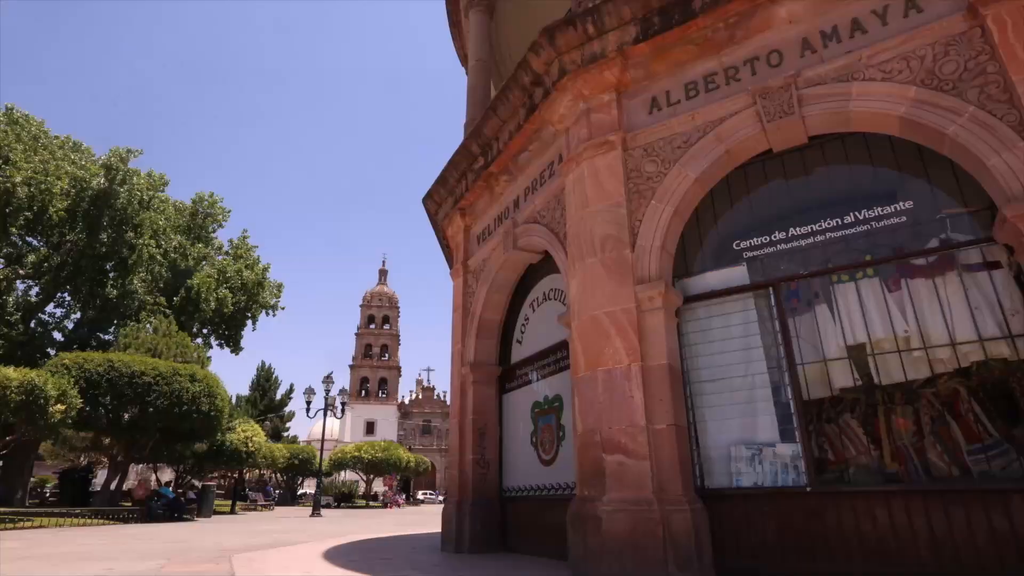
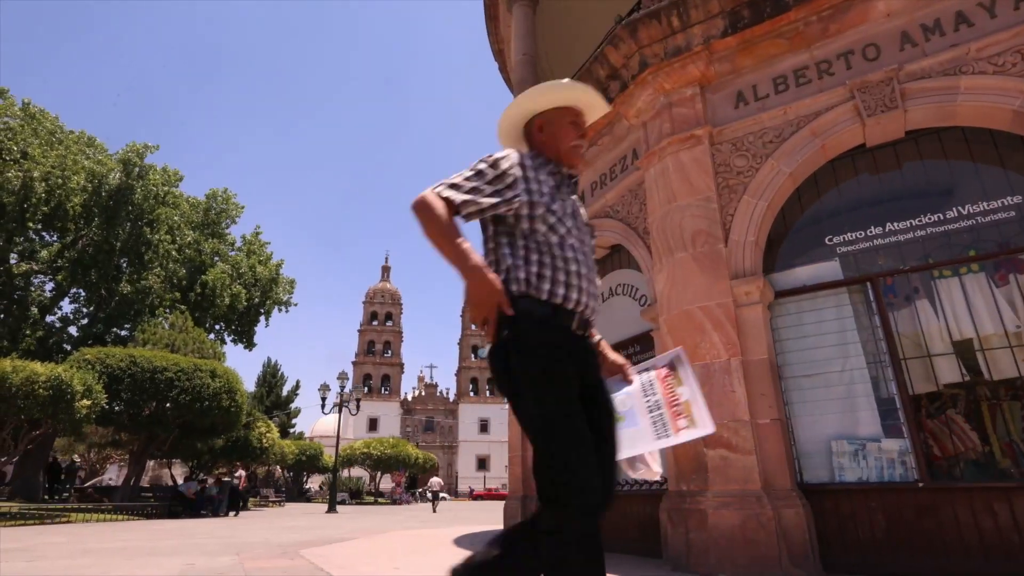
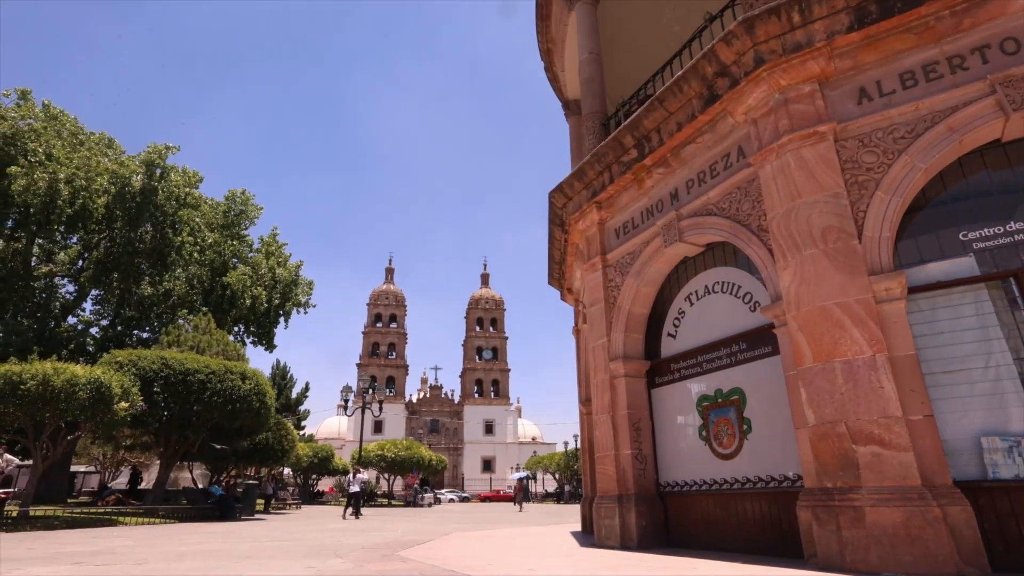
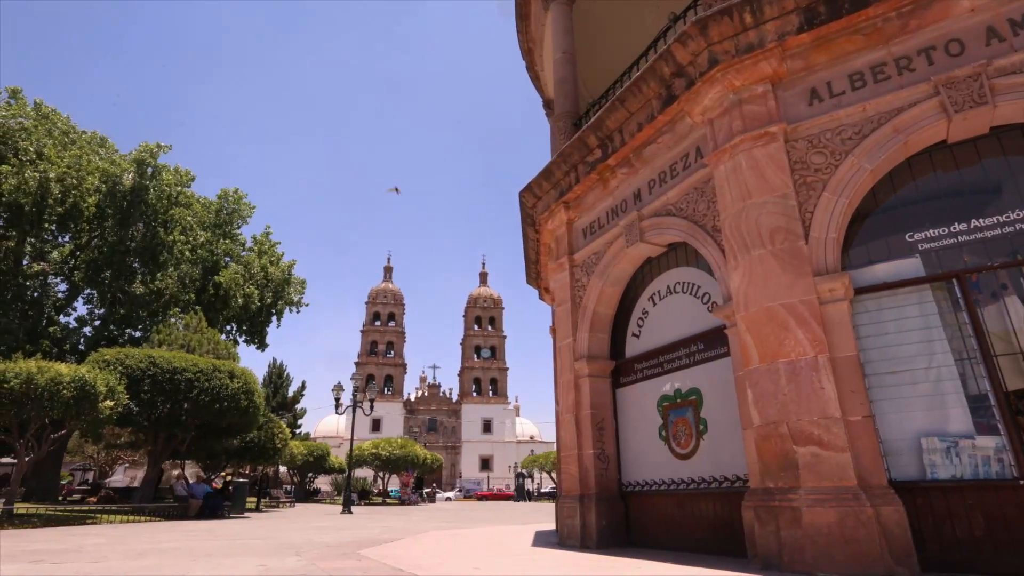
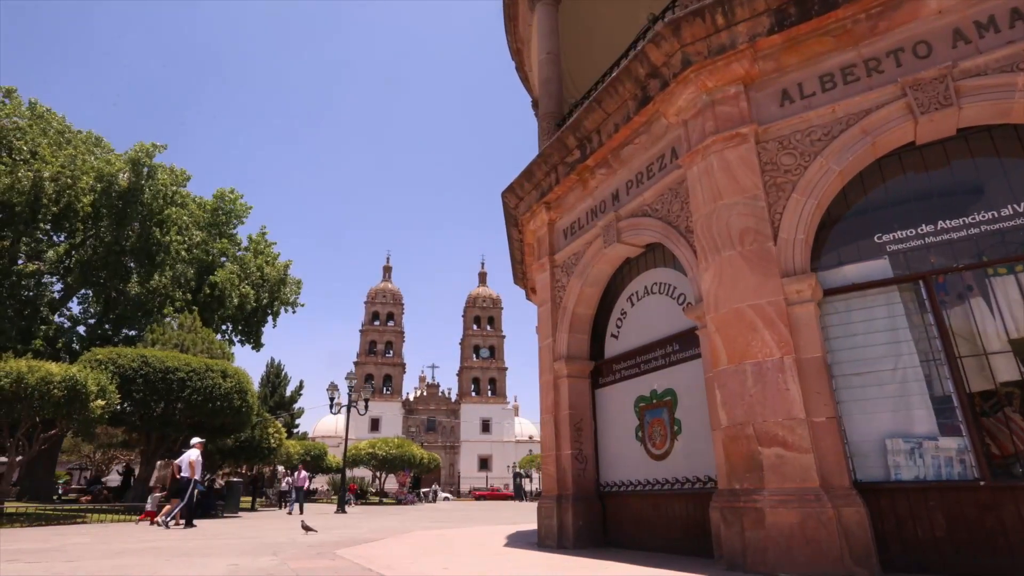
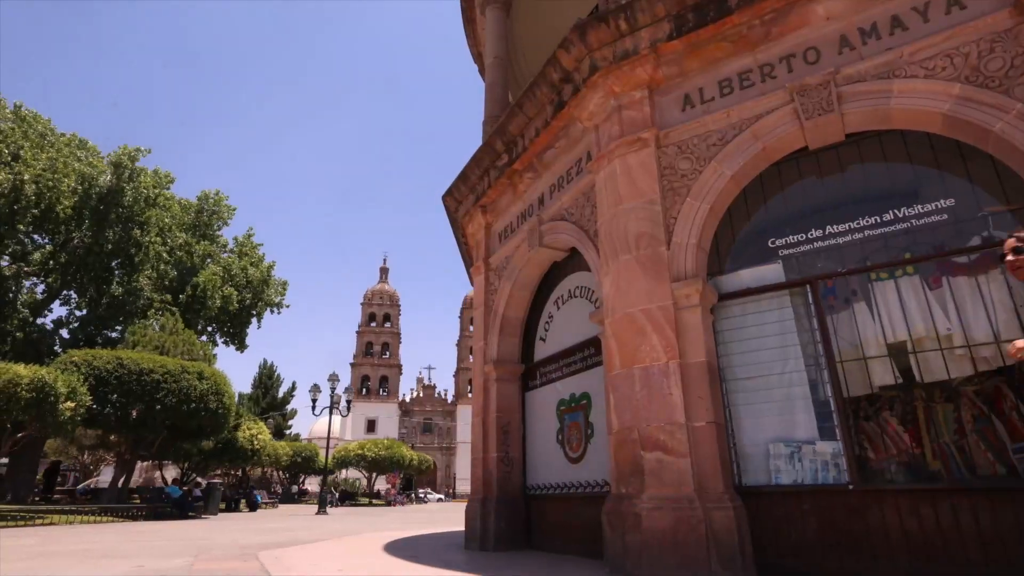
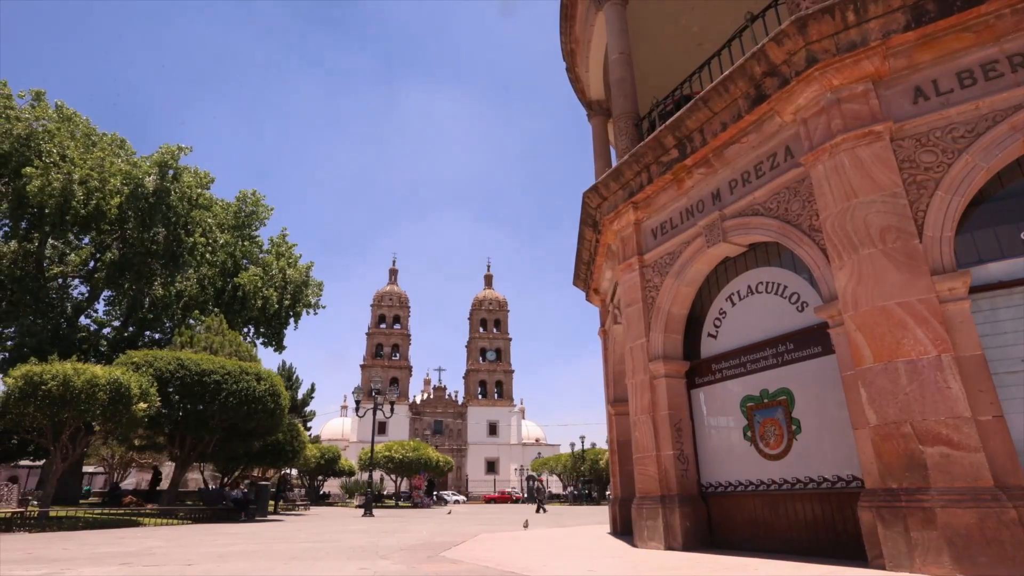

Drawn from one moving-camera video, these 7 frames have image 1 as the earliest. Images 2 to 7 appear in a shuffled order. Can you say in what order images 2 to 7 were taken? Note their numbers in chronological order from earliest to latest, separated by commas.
6, 2, 5, 4, 3, 7
